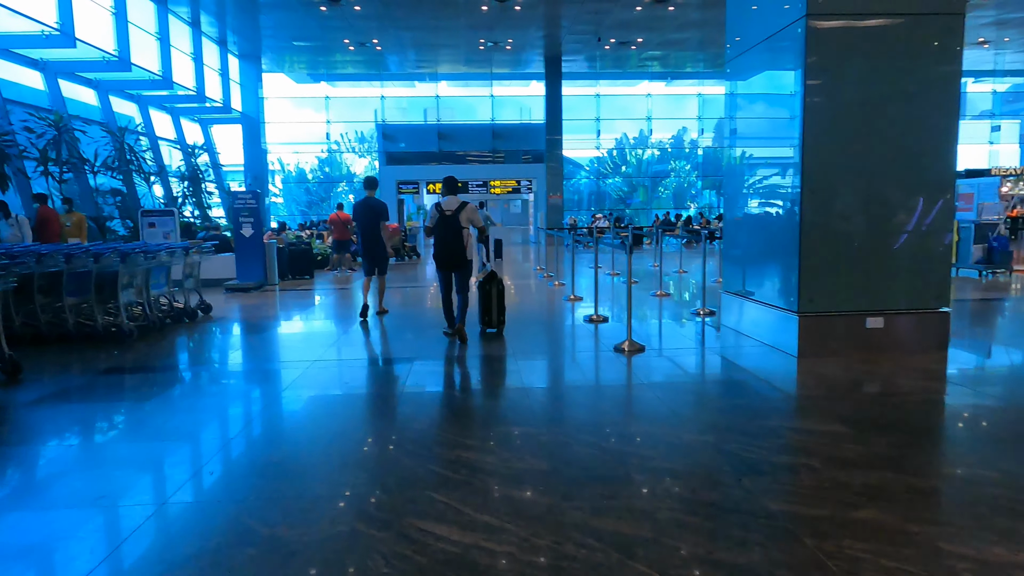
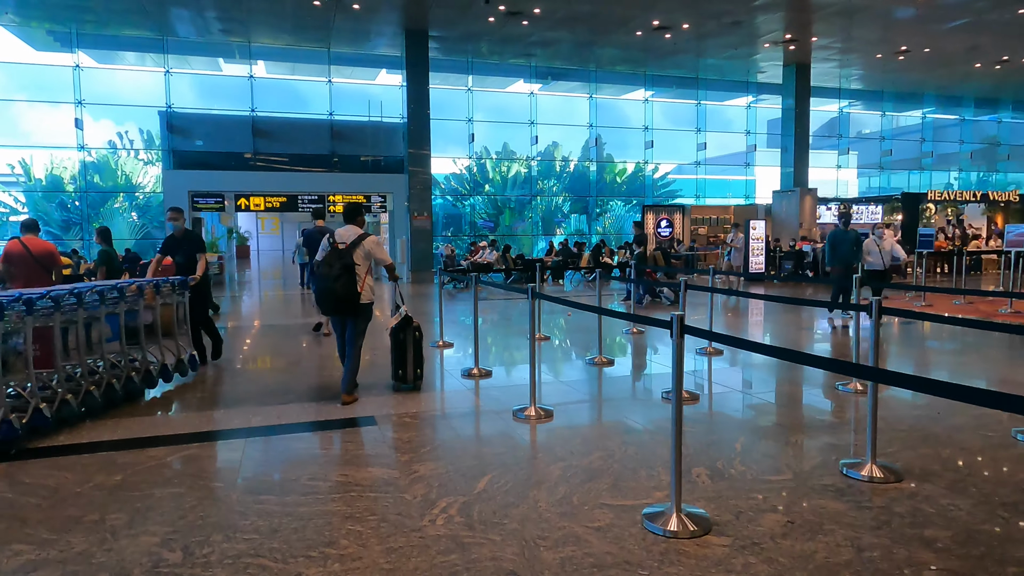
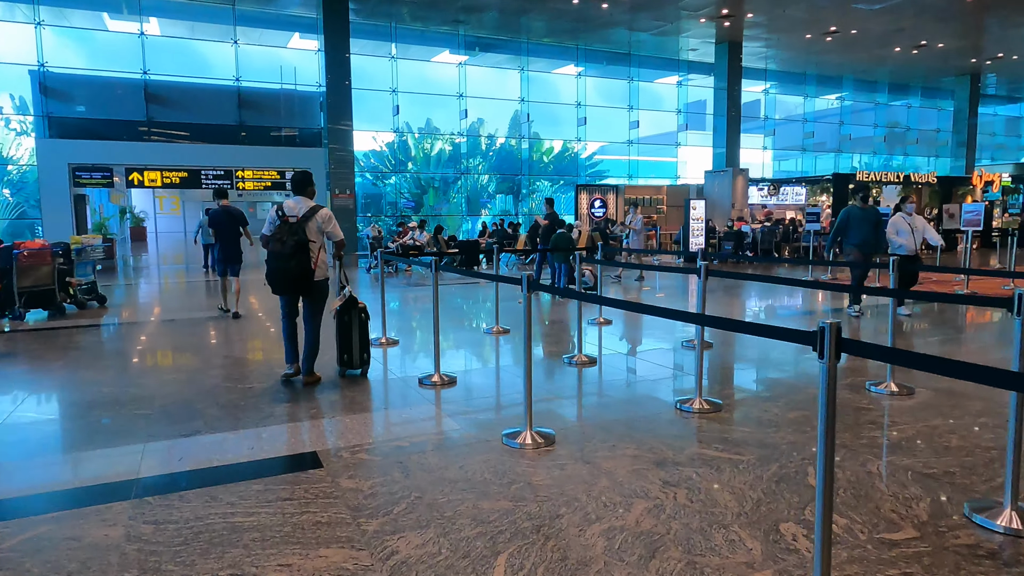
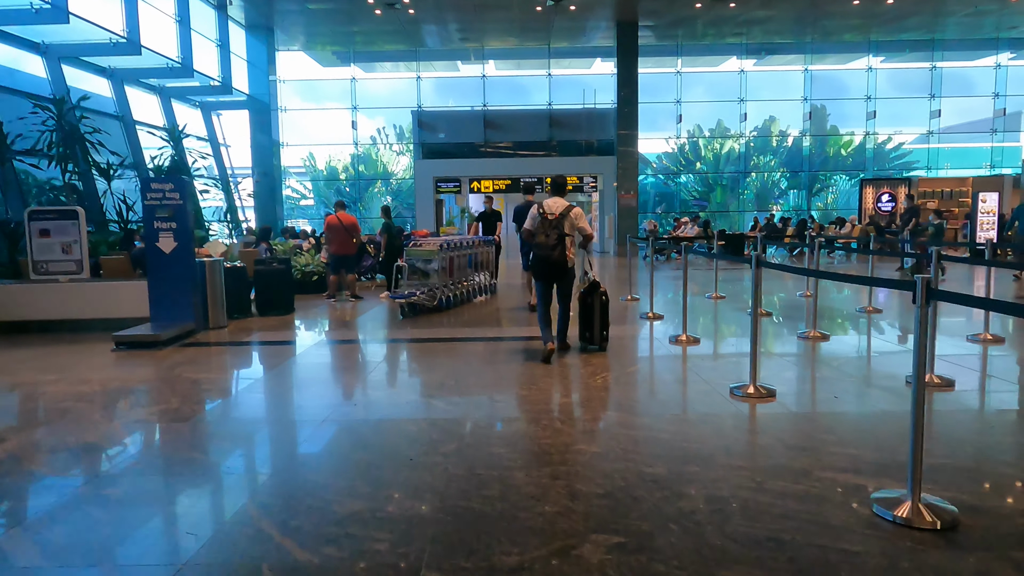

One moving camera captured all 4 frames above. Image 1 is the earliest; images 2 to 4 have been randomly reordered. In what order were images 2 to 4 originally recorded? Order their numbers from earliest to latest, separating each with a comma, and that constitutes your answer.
4, 2, 3
